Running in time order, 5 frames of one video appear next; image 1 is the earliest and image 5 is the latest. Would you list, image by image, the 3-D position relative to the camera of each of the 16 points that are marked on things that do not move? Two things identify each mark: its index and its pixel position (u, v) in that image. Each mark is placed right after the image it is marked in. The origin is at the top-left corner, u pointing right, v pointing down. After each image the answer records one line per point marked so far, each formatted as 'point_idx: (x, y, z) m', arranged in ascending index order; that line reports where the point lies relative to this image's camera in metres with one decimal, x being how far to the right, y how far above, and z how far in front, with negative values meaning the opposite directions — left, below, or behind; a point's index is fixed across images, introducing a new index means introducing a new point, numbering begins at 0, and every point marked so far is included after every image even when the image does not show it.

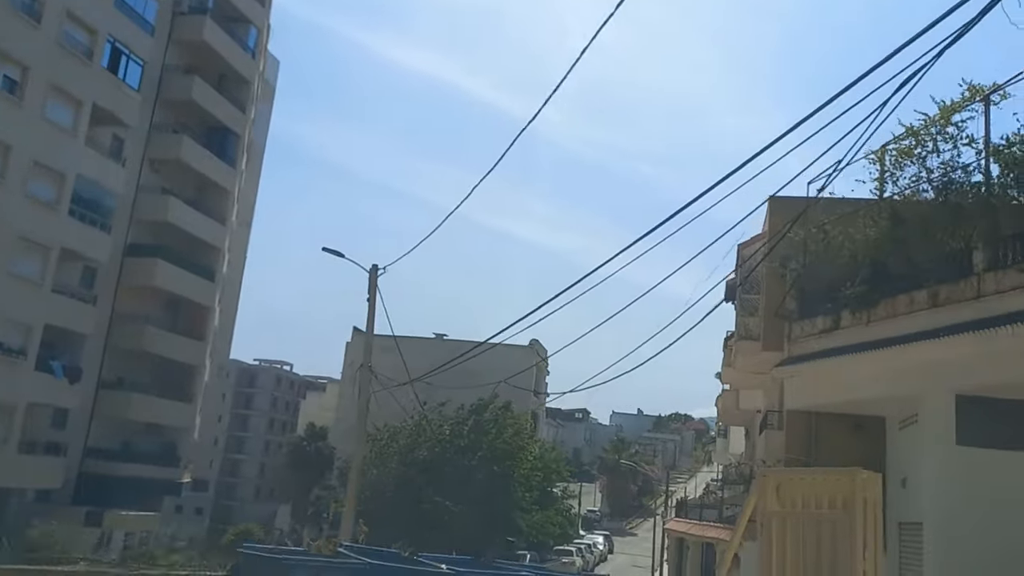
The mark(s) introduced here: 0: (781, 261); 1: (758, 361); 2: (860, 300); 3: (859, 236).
0: (+4.8, +0.5, +15.9) m
1: (+4.5, -1.4, +16.1) m
2: (+5.6, -0.2, +14.3) m
3: (+5.7, +0.8, +14.5) m
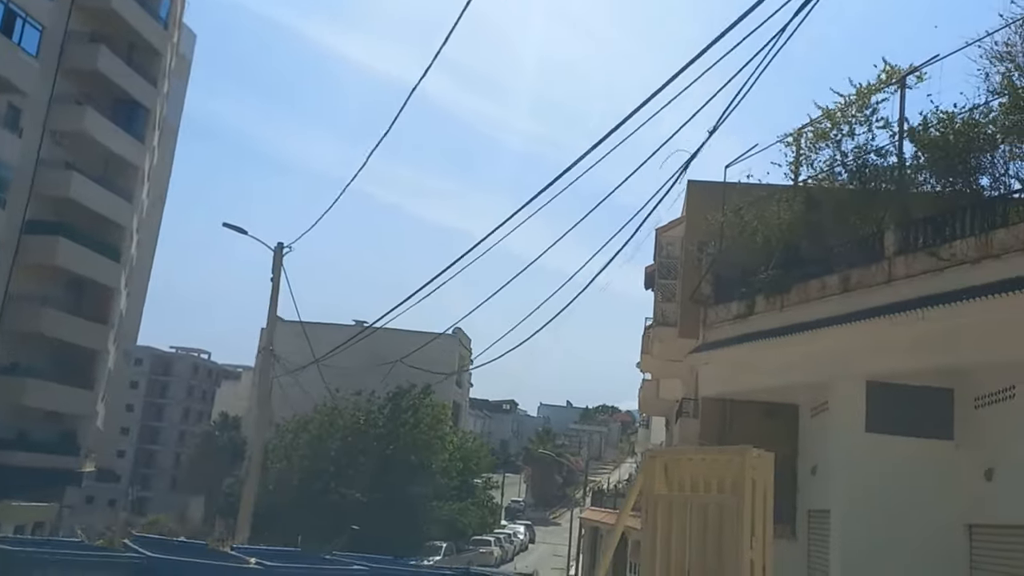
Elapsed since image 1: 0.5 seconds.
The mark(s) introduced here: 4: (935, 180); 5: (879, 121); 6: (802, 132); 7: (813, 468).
0: (+3.2, +0.8, +15.5) m
1: (+2.9, -1.1, +15.8) m
2: (+4.1, +0.1, +14.0) m
3: (+4.2, +1.1, +14.3) m
4: (+6.0, +1.6, +12.6) m
5: (+5.4, +2.5, +13.1) m
6: (+4.6, +2.5, +14.1) m
7: (+4.6, -2.8, +13.6) m
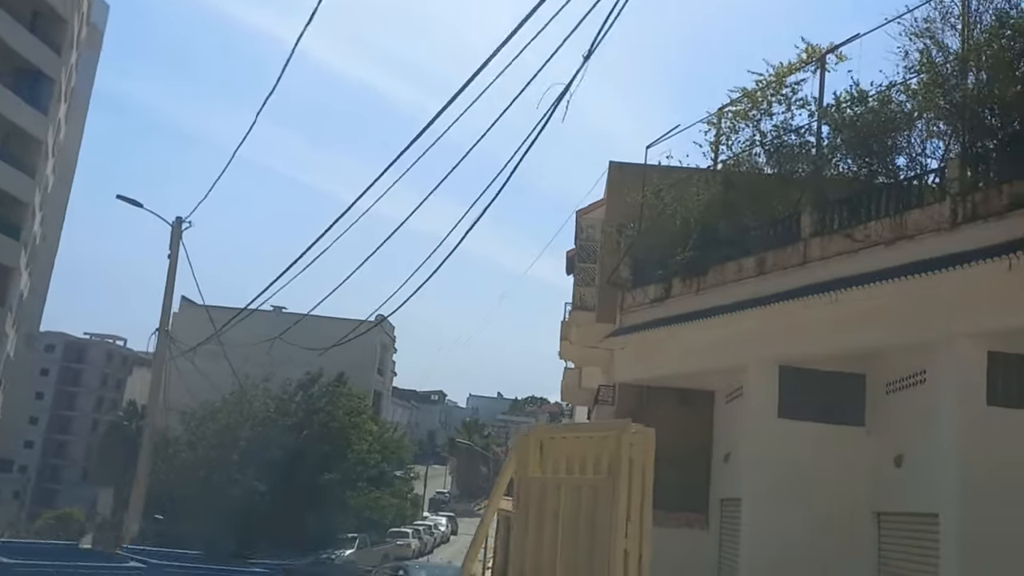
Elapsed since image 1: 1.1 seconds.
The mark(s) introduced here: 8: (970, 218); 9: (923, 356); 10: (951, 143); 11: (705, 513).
0: (+1.8, +1.1, +15.1) m
1: (+1.4, -0.8, +15.3) m
2: (+2.7, +0.3, +13.7) m
3: (+2.8, +1.4, +13.9) m
4: (+4.7, +1.8, +12.3) m
5: (+4.1, +2.7, +12.8) m
6: (+3.3, +2.8, +13.8) m
7: (+3.2, -2.5, +13.3) m
8: (+5.4, +0.8, +10.4) m
9: (+5.1, -0.8, +10.9) m
10: (+5.5, +1.8, +11.1) m
11: (+3.0, -3.5, +14.0) m
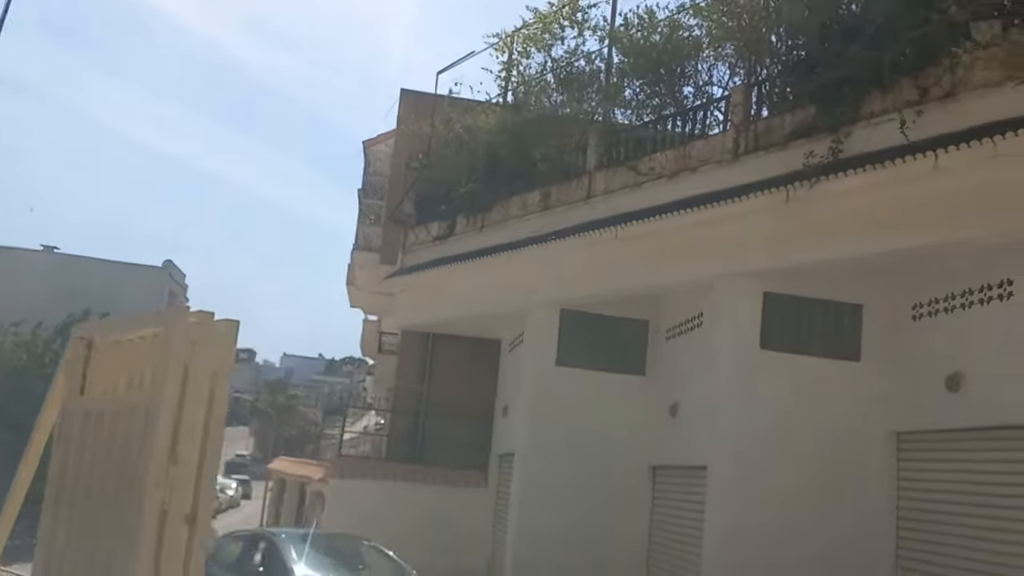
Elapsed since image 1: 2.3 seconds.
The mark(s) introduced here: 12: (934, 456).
0: (-1.7, +2.0, +13.7) m
1: (-2.1, +0.2, +13.9) m
2: (-0.5, +1.2, +12.4) m
3: (-0.4, +2.2, +12.6) m
4: (+1.7, +2.6, +11.4) m
5: (+1.1, +3.5, +11.8) m
6: (+0.1, +3.6, +12.6) m
7: (-0.1, -1.7, +12.2) m
8: (+2.6, +1.5, +9.6) m
9: (+2.2, -0.1, +10.1) m
10: (+2.6, +2.6, +10.3) m
11: (-0.4, -2.7, +12.9) m
12: (+4.1, -1.6, +8.5) m
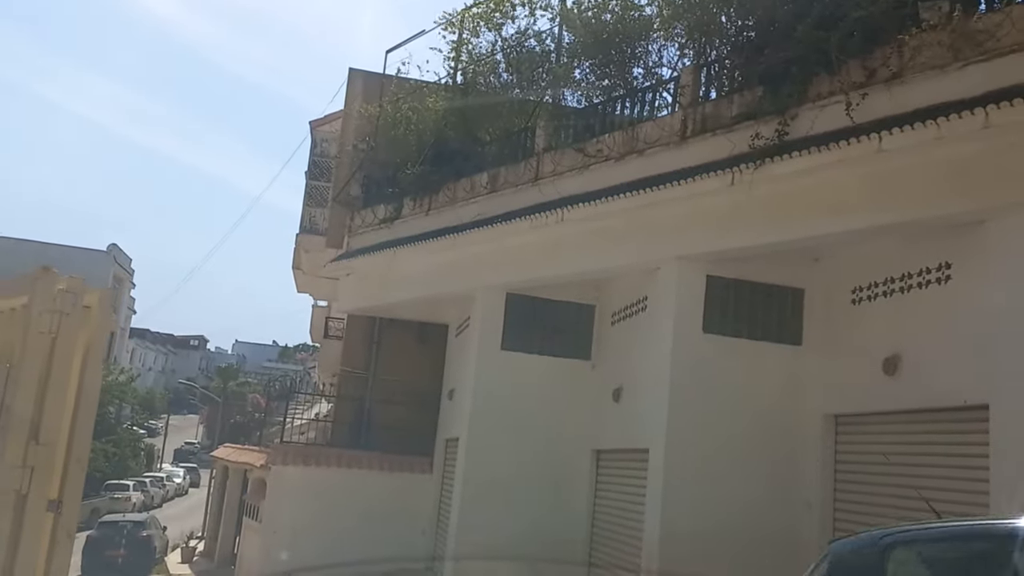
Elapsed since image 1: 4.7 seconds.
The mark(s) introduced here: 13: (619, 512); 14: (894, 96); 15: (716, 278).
0: (-2.4, +2.3, +13.5) m
1: (-2.9, +0.4, +13.7) m
2: (-1.3, +1.4, +12.3) m
3: (-1.2, +2.5, +12.4) m
4: (+1.0, +2.8, +11.3) m
5: (+0.4, +3.7, +11.6) m
6: (-0.6, +3.8, +12.4) m
7: (-0.8, -1.4, +12.1) m
8: (+2.0, +1.7, +9.5) m
9: (+1.5, +0.1, +10.1) m
10: (+2.0, +2.7, +10.2) m
11: (-1.2, -2.4, +12.7) m
12: (+3.5, -1.5, +8.5) m
13: (+1.2, -2.6, +10.1) m
14: (+3.4, +1.7, +7.9) m
15: (+2.2, +0.1, +9.5) m
